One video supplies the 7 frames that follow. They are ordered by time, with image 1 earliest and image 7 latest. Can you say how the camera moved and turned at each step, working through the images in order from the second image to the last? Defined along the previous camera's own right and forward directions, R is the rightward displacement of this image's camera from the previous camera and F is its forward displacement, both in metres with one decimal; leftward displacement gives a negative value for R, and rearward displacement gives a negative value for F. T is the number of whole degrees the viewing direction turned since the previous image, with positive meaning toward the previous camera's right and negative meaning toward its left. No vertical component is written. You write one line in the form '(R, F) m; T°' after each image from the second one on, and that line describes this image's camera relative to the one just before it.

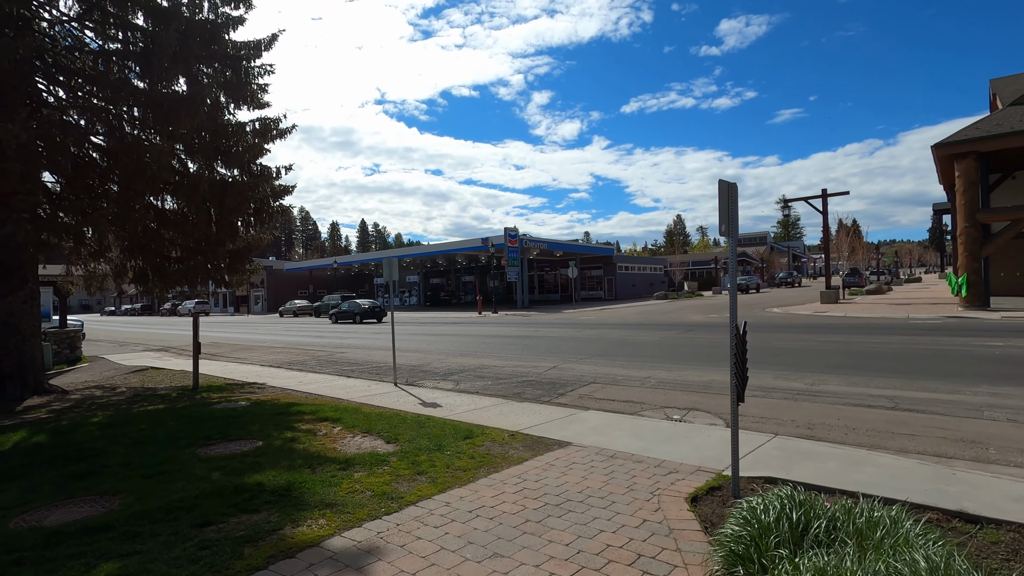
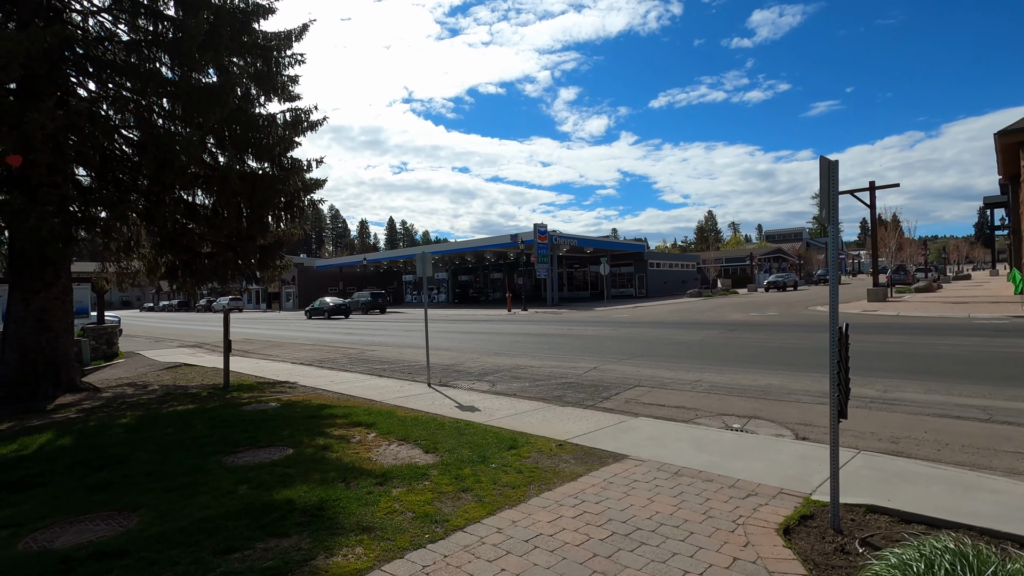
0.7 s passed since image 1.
(-0.2, +0.5) m; -3°
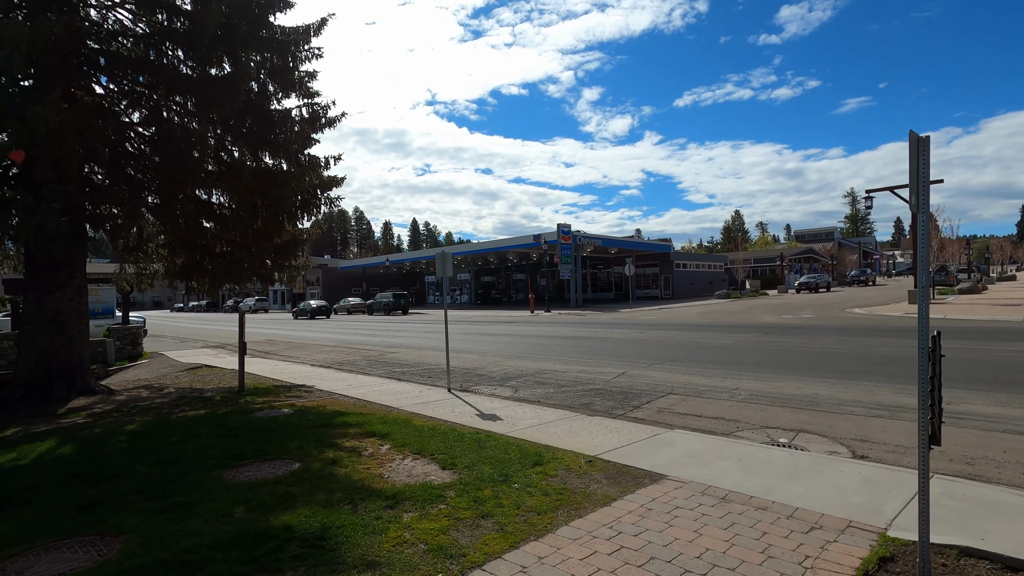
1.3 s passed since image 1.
(0.0, +0.5) m; -2°
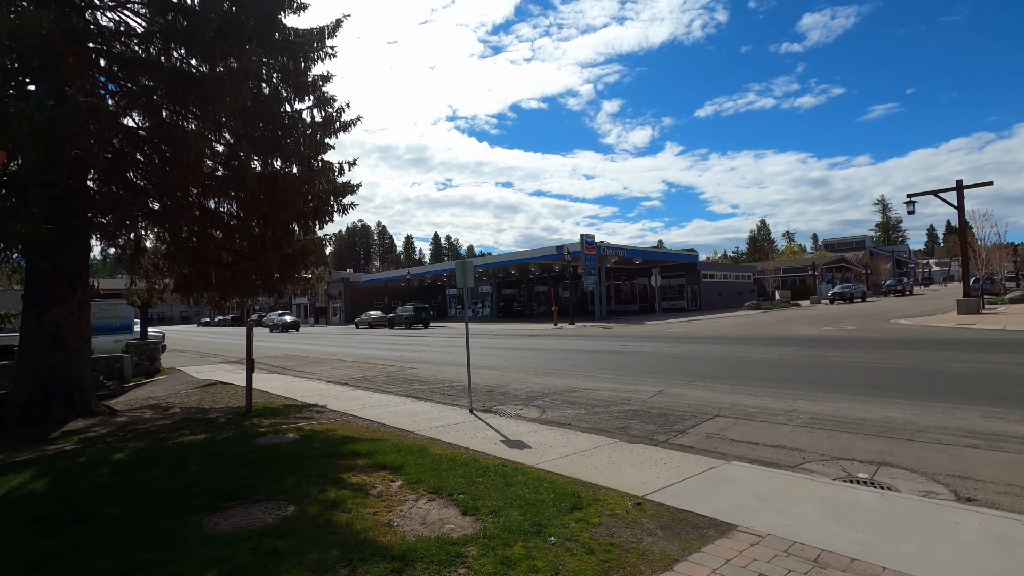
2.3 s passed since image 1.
(-0.1, +0.8) m; -2°
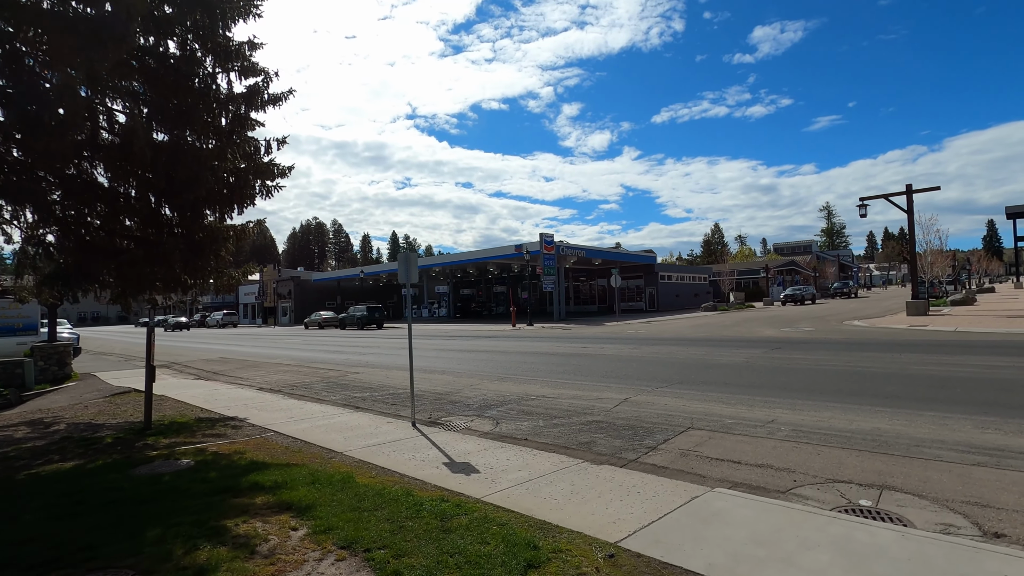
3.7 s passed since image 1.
(+0.1, +1.1) m; +4°
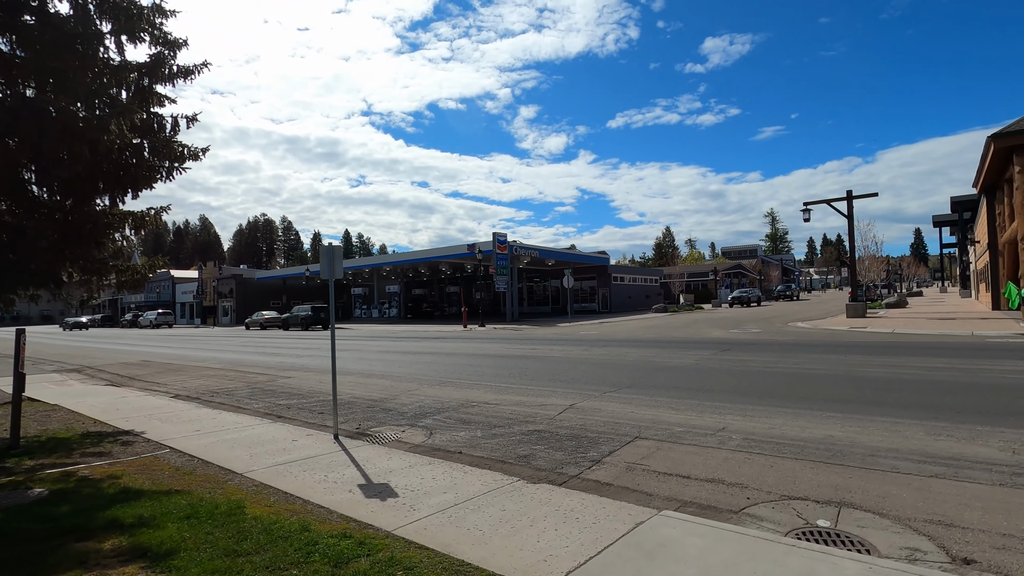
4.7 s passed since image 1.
(+0.3, +0.7) m; +4°
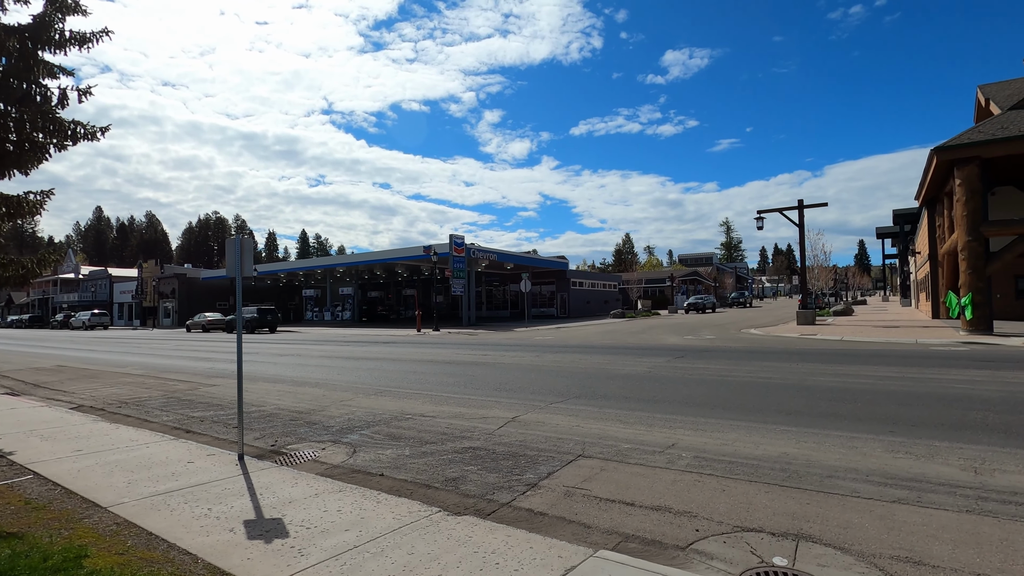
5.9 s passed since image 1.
(+0.3, +0.7) m; +4°
